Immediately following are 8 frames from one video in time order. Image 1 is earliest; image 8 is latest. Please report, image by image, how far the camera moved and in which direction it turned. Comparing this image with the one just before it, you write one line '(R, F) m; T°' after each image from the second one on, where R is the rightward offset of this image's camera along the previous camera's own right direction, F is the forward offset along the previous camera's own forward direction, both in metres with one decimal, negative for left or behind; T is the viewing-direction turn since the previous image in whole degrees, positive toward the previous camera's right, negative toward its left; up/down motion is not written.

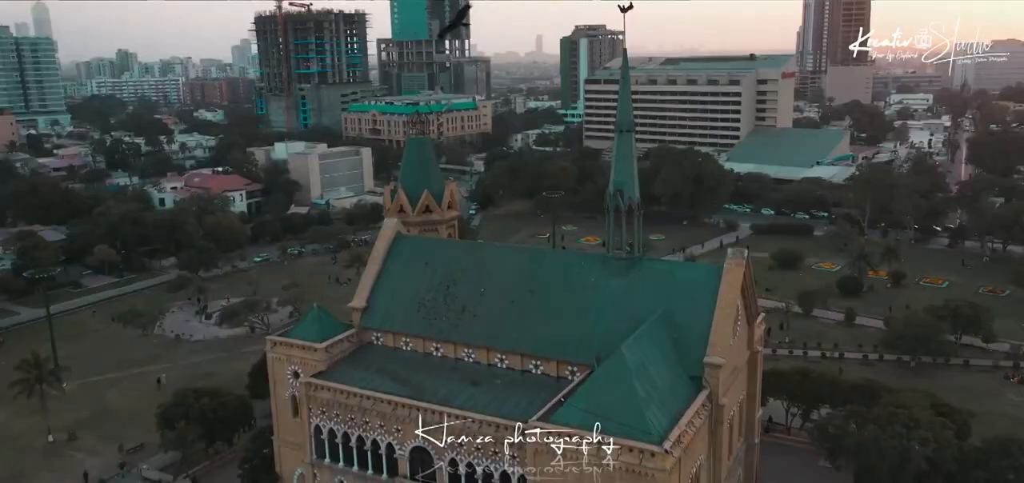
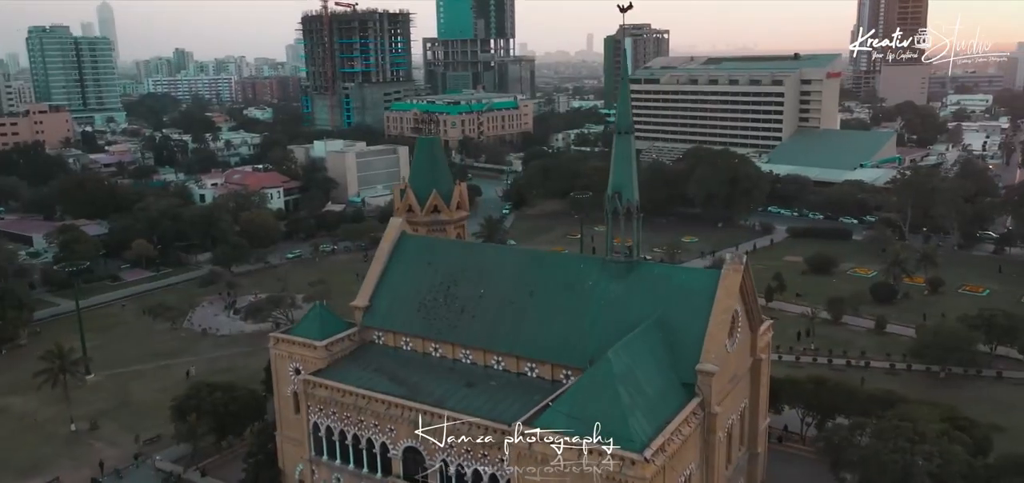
(+1.3, +0.2) m; -3°
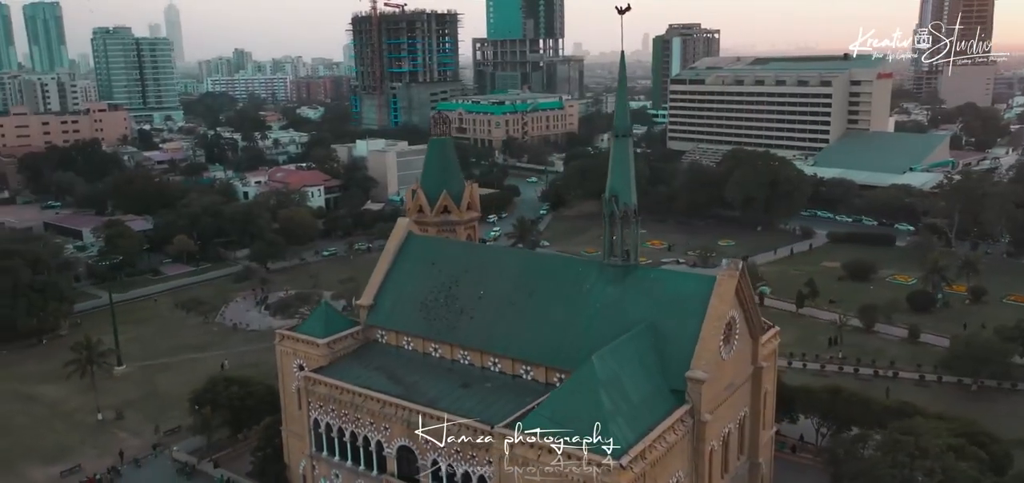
(+1.4, +0.1) m; -4°
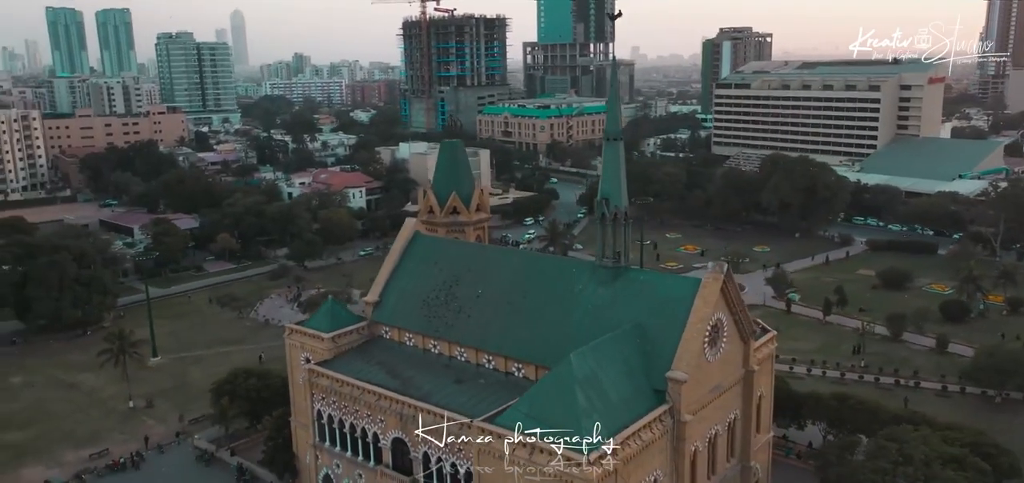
(+1.6, -0.5) m; -4°
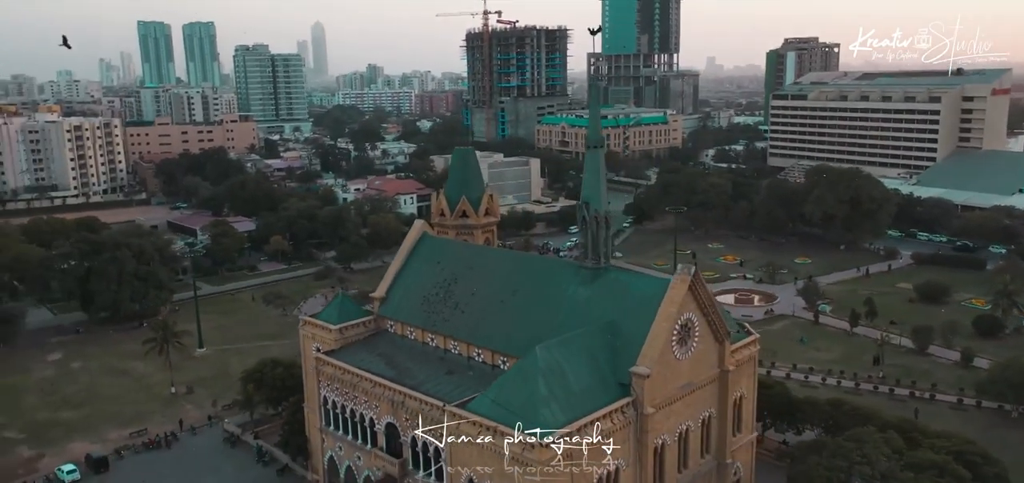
(+2.3, -1.3) m; -5°
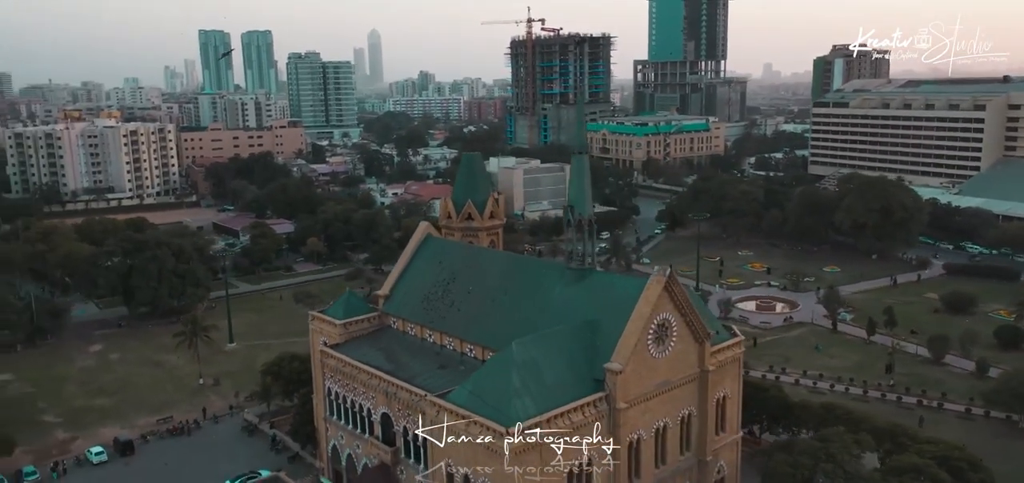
(+1.8, -1.0) m; -4°
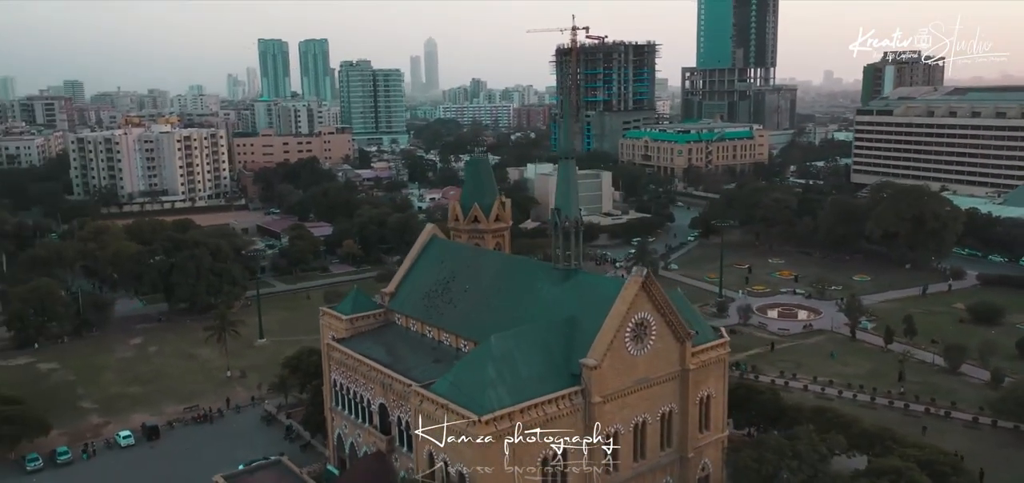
(+1.9, -1.0) m; -4°
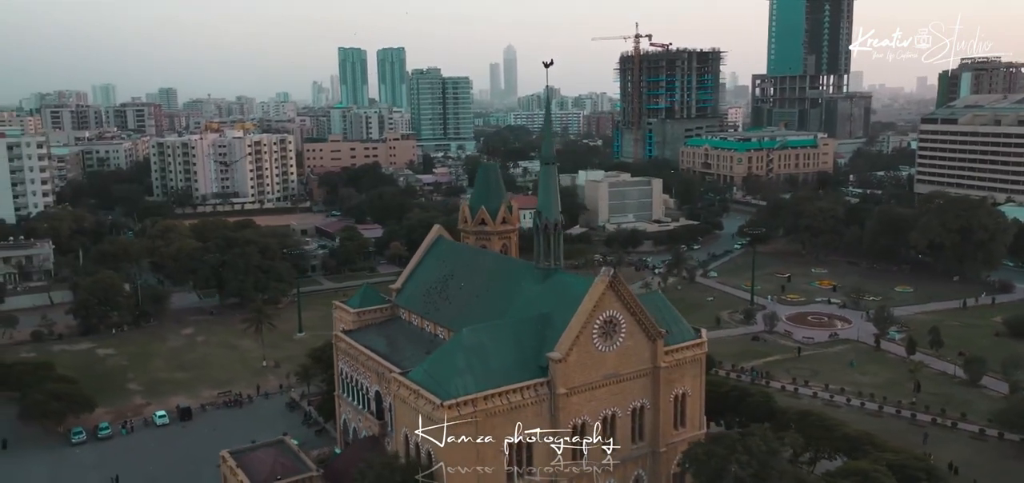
(+2.9, -1.3) m; -5°
